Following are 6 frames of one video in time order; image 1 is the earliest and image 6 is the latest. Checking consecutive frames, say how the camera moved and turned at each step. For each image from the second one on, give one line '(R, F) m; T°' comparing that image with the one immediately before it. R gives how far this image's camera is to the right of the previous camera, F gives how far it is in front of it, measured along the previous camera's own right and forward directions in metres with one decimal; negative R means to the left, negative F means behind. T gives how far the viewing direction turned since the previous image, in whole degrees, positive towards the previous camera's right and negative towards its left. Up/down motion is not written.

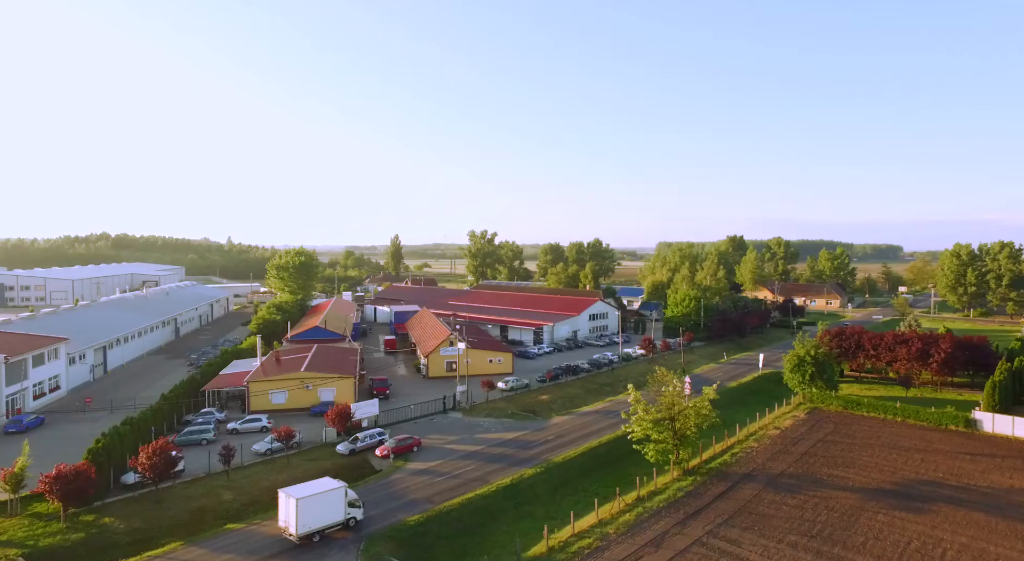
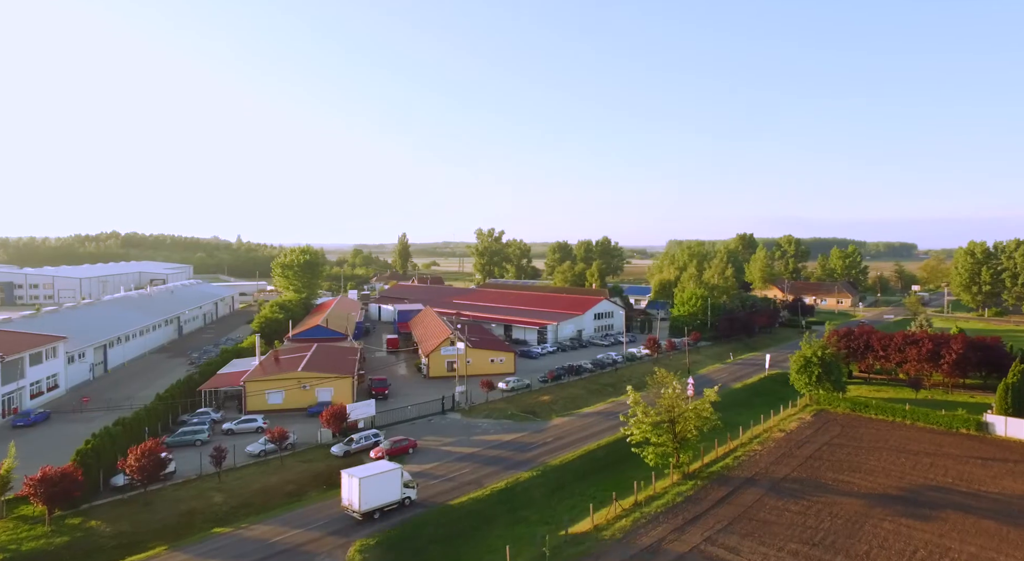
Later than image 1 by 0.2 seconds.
(+0.4, +0.4) m; -1°
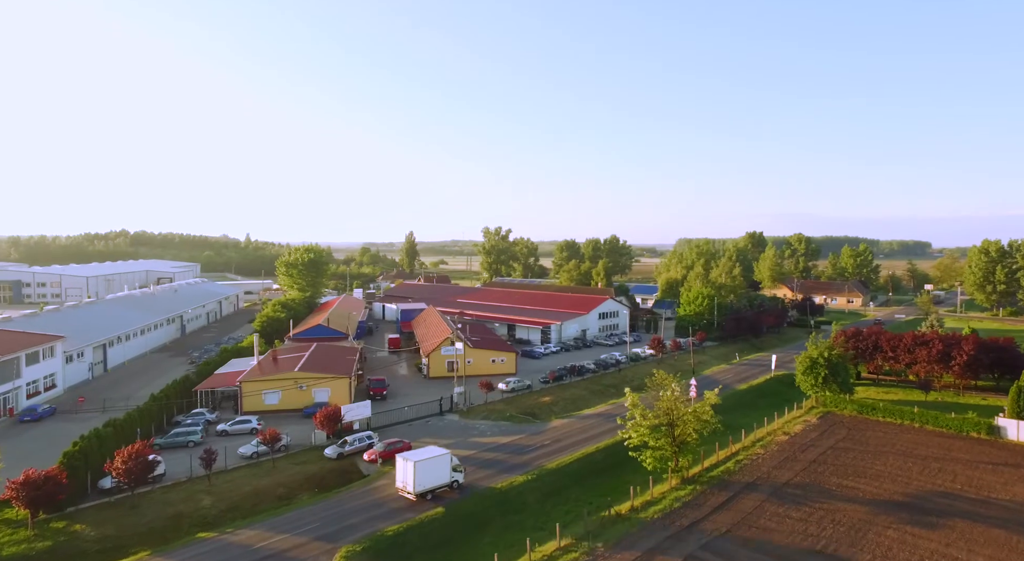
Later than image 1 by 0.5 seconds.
(+0.4, +0.4) m; -1°
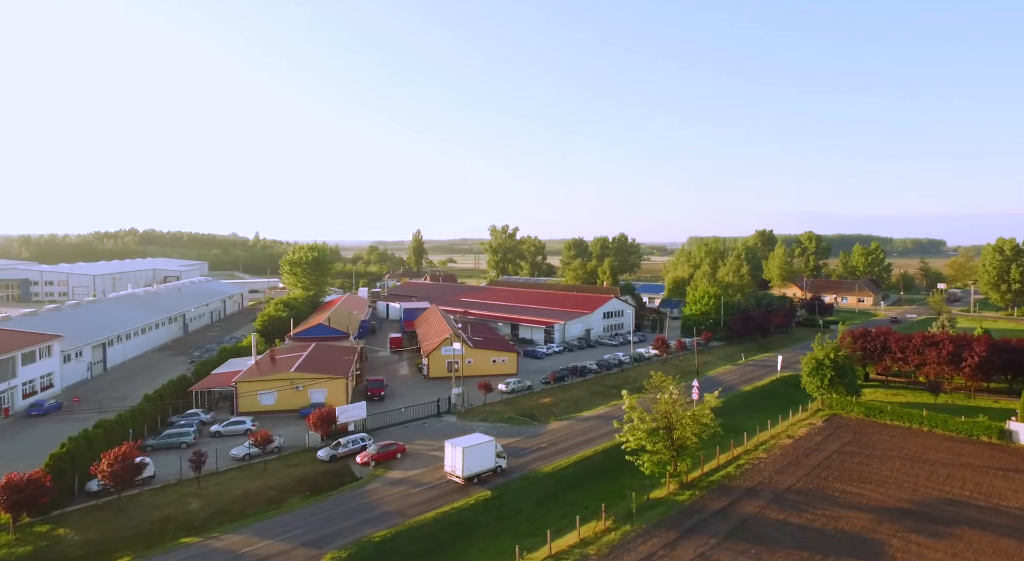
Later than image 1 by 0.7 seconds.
(+0.4, +0.4) m; -1°
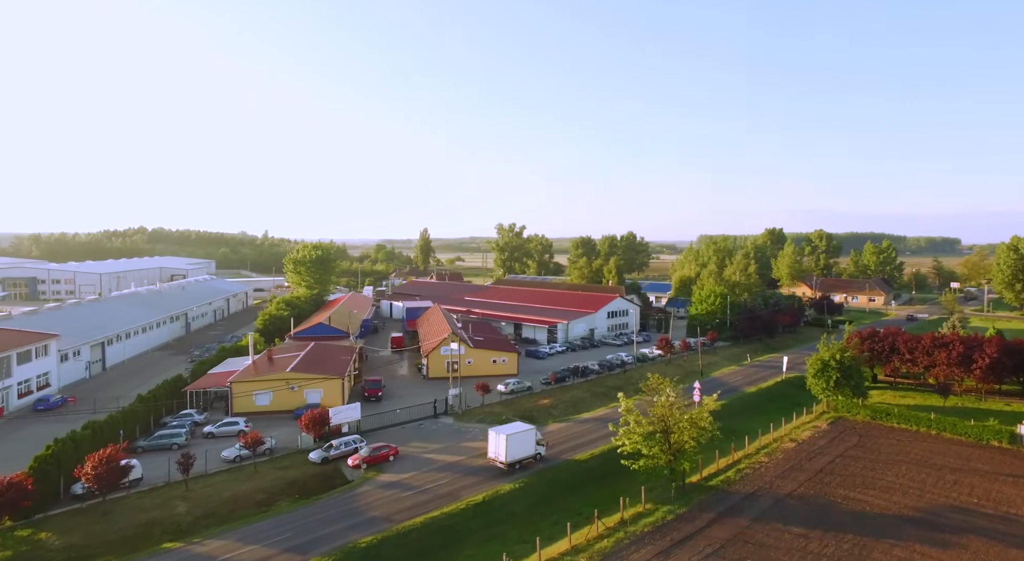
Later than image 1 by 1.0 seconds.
(+0.5, +0.4) m; -1°
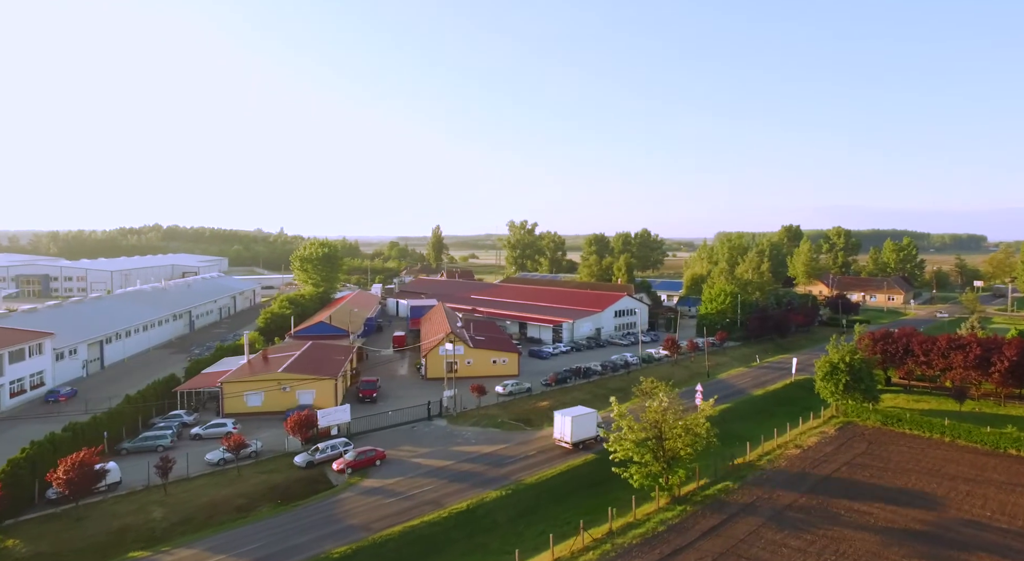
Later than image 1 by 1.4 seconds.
(+0.8, +0.6) m; -1°
